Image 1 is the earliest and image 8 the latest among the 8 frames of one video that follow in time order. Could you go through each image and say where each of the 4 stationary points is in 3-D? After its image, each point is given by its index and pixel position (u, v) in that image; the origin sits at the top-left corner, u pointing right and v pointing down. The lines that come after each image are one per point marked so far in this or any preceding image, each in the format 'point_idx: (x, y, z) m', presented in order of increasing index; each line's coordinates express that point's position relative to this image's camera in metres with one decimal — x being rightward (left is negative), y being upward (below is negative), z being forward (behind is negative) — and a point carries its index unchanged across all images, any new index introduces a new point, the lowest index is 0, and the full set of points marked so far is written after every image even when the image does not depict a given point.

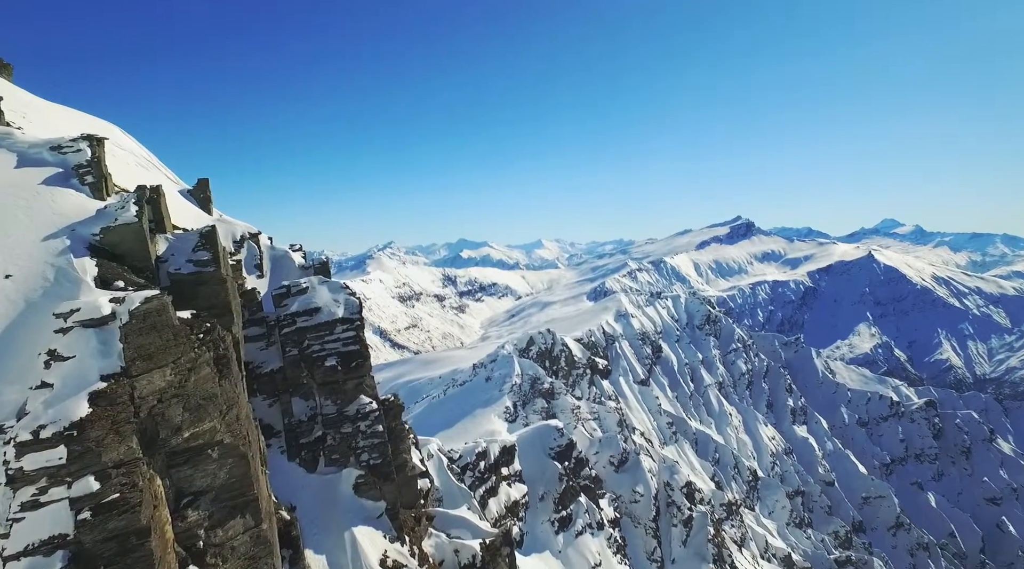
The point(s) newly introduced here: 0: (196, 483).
0: (-9.7, -6.1, +19.5) m
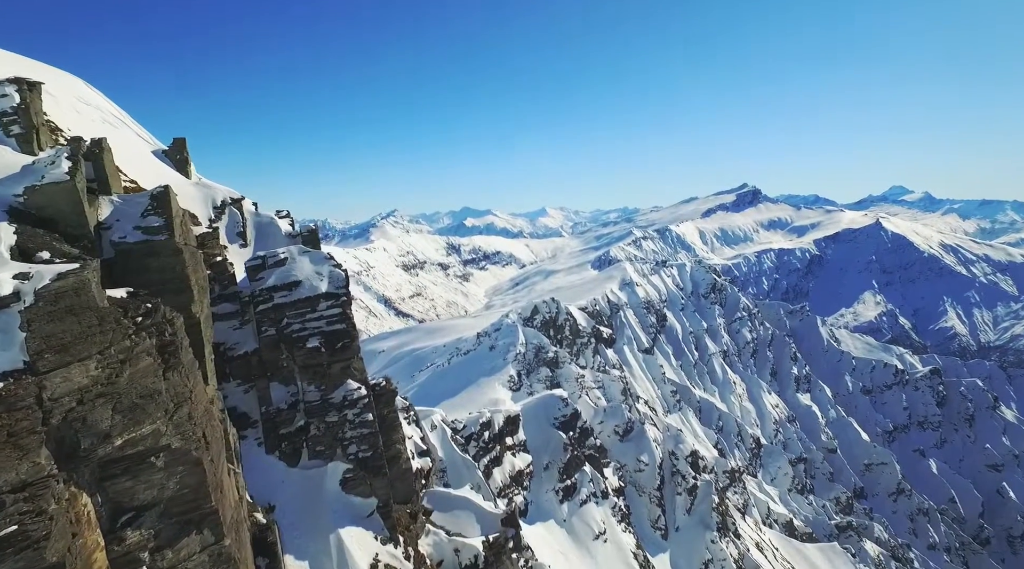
0: (-9.5, -5.4, +16.1) m
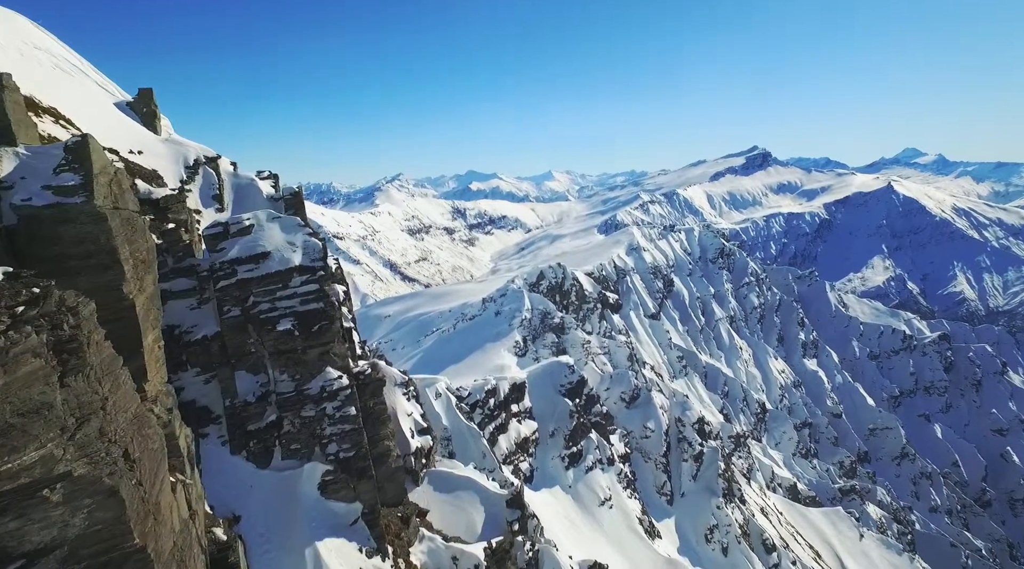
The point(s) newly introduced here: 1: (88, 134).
0: (-9.4, -5.0, +12.3) m
1: (-11.4, +4.0, +17.0) m
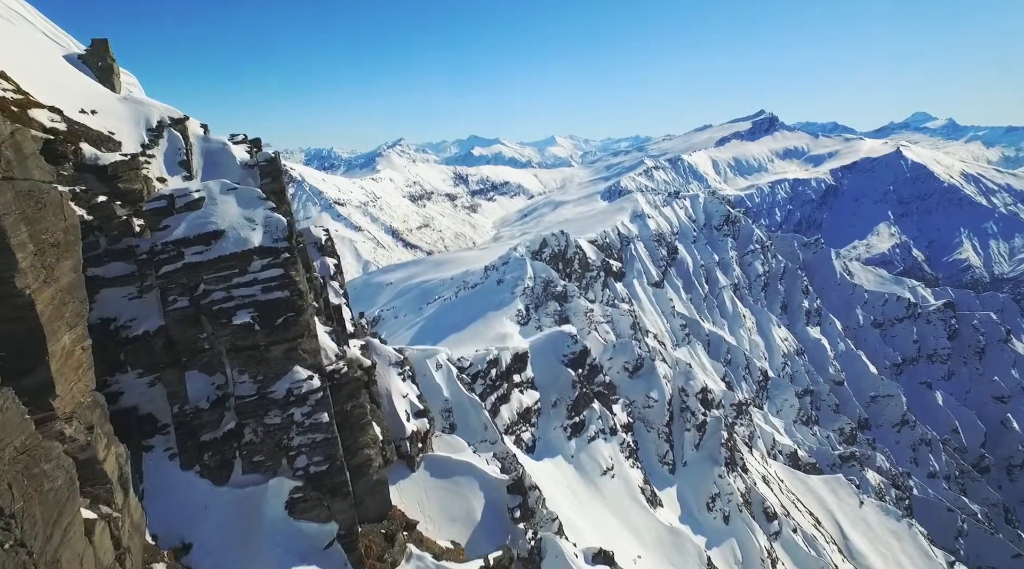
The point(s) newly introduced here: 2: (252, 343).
0: (-9.4, -5.1, +8.9) m
1: (-11.4, +4.1, +13.1) m
2: (-8.1, -1.8, +19.8) m
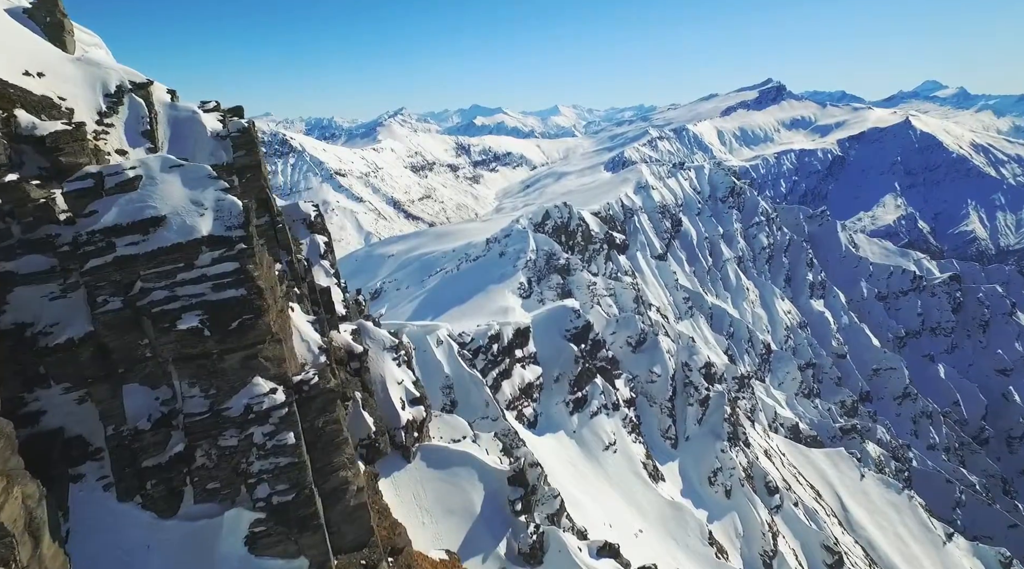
0: (-9.5, -5.4, +5.9) m
1: (-11.4, +3.9, +9.7) m
2: (-8.1, -1.7, +16.7) m
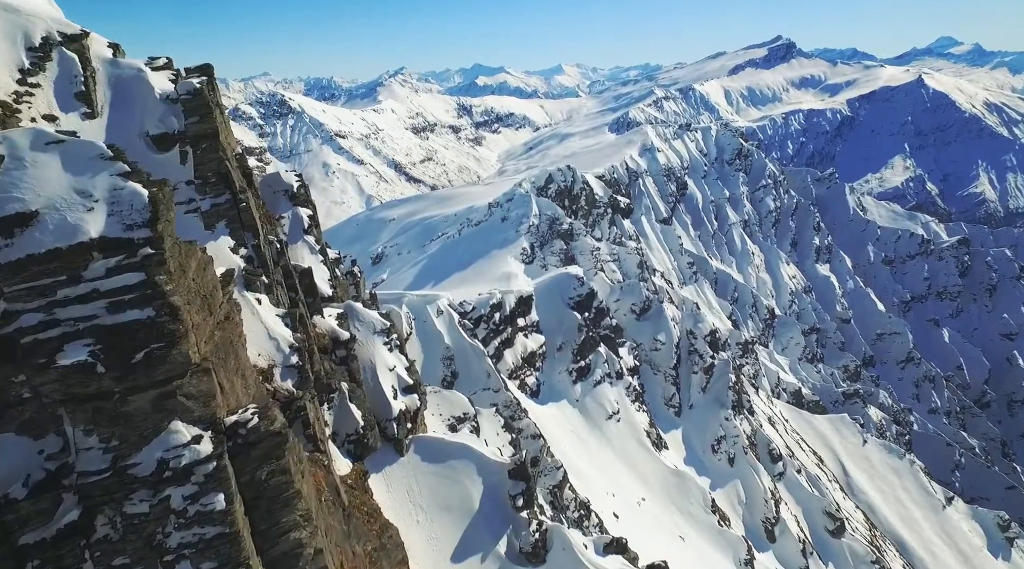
0: (-9.6, -6.4, +2.0) m
1: (-11.5, +3.2, +5.3) m
2: (-8.2, -2.1, +12.5) m
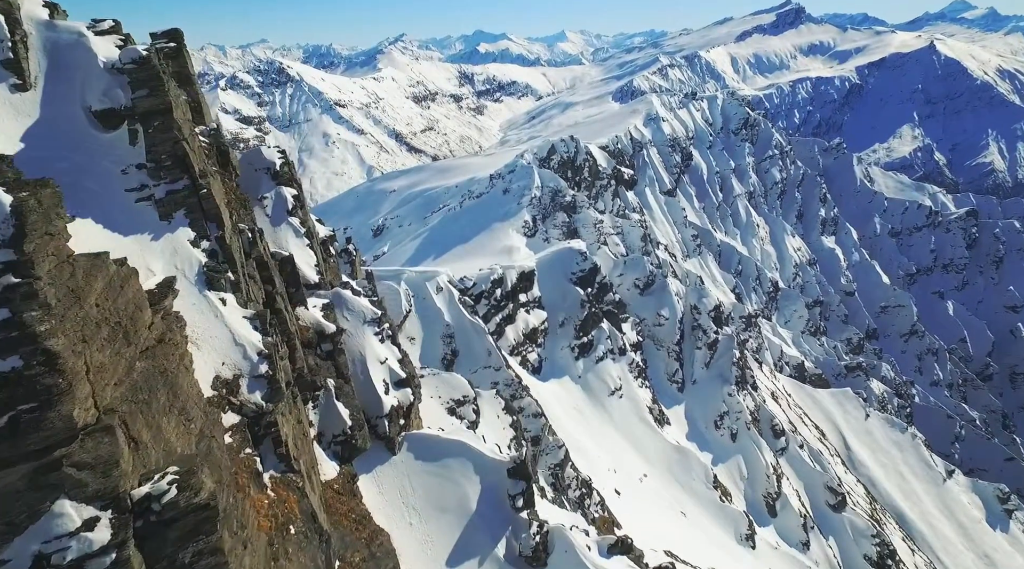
0: (-9.7, -7.5, -0.9) m
1: (-11.6, +2.2, +1.9) m
2: (-8.3, -2.7, +9.4) m
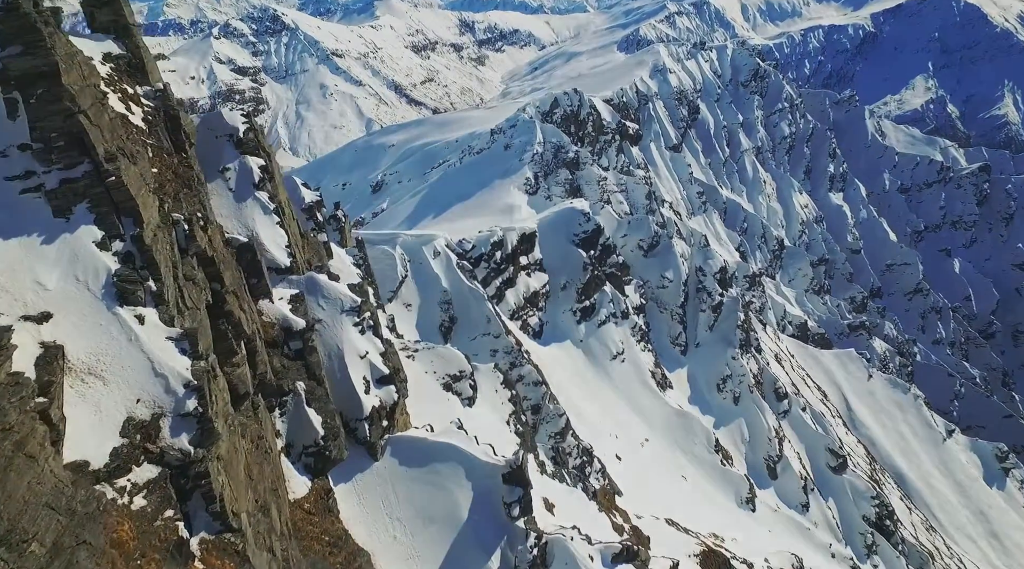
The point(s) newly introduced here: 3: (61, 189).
0: (-10.1, -9.7, -5.4) m
1: (-12.0, +0.2, -3.2) m
2: (-8.6, -4.2, +4.6) m
3: (-13.5, +2.9, +19.2) m
